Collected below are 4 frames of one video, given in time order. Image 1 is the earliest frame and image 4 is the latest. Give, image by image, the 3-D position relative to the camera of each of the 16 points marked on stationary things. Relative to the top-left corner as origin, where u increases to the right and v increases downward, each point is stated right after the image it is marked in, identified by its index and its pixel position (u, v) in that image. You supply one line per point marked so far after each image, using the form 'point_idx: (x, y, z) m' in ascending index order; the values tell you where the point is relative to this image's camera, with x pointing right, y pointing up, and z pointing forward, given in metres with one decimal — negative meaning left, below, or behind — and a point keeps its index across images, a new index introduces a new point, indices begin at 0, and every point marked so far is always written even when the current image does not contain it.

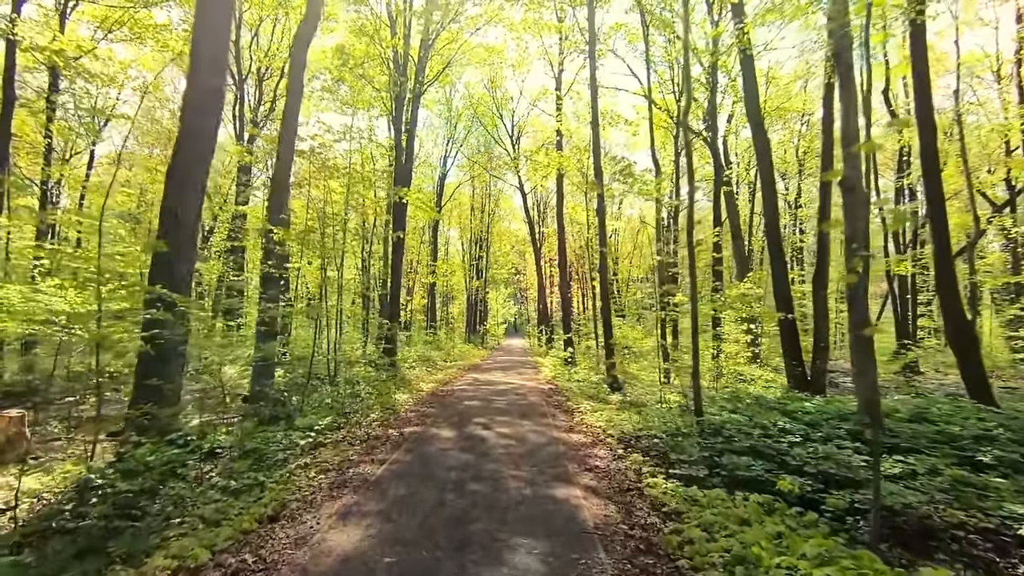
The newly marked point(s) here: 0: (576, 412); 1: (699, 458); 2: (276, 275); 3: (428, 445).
0: (+1.1, -2.0, +8.4) m
1: (+1.7, -1.5, +4.7) m
2: (-4.4, +0.2, +9.7) m
3: (-0.9, -1.8, +5.9) m
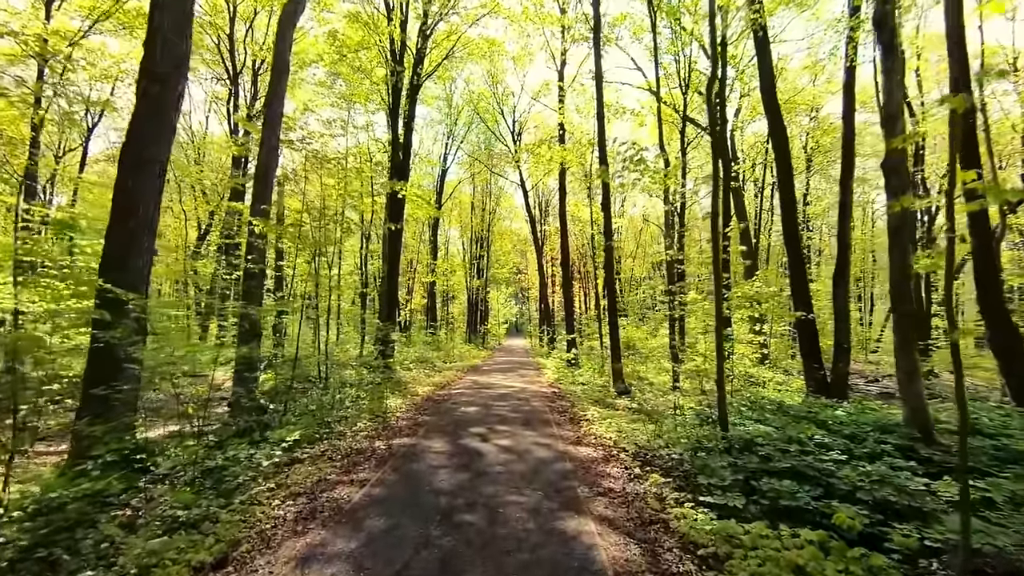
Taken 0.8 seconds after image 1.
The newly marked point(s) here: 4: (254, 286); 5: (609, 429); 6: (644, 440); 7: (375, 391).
0: (+1.1, -2.0, +7.7) m
1: (+1.7, -1.5, +4.0) m
2: (-4.4, +0.3, +9.0) m
3: (-0.9, -1.7, +5.2) m
4: (-4.4, 0.0, +9.0) m
5: (+1.3, -1.9, +6.8) m
6: (+1.5, -1.7, +5.9) m
7: (-2.9, -2.2, +11.1) m
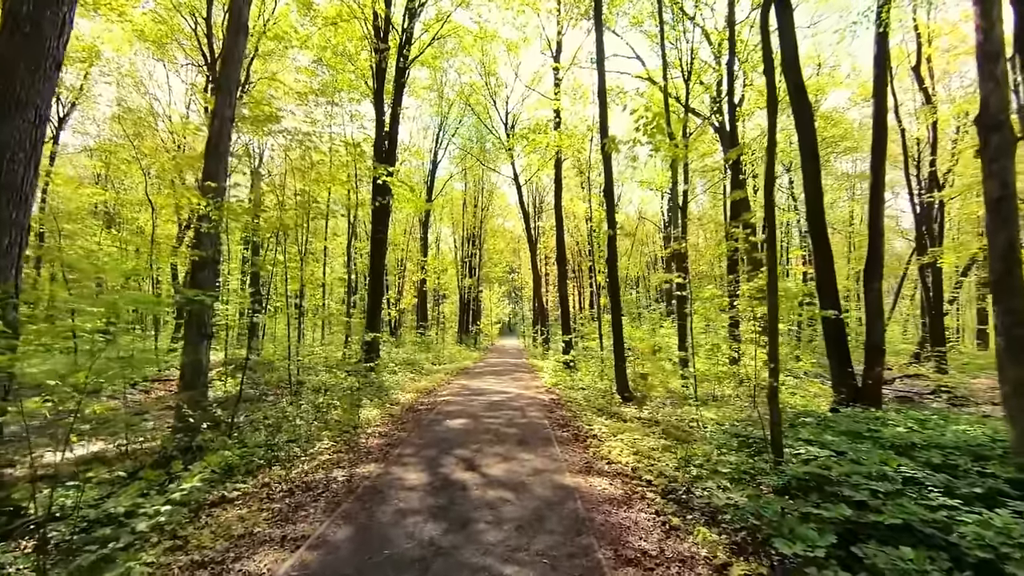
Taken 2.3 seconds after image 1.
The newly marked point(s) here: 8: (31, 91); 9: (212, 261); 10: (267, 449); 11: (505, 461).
0: (+1.0, -1.9, +6.5) m
1: (+1.7, -1.4, +2.8) m
2: (-4.5, +0.4, +7.7) m
3: (-1.0, -1.6, +3.9) m
4: (-4.6, +0.1, +7.7) m
5: (+1.2, -1.8, +5.6) m
6: (+1.4, -1.6, +4.7) m
7: (-3.1, -2.1, +9.8) m
8: (-3.5, +1.5, +3.8) m
9: (-4.5, +0.4, +7.8) m
10: (-2.6, -1.7, +5.5) m
11: (-0.1, -1.7, +5.2) m
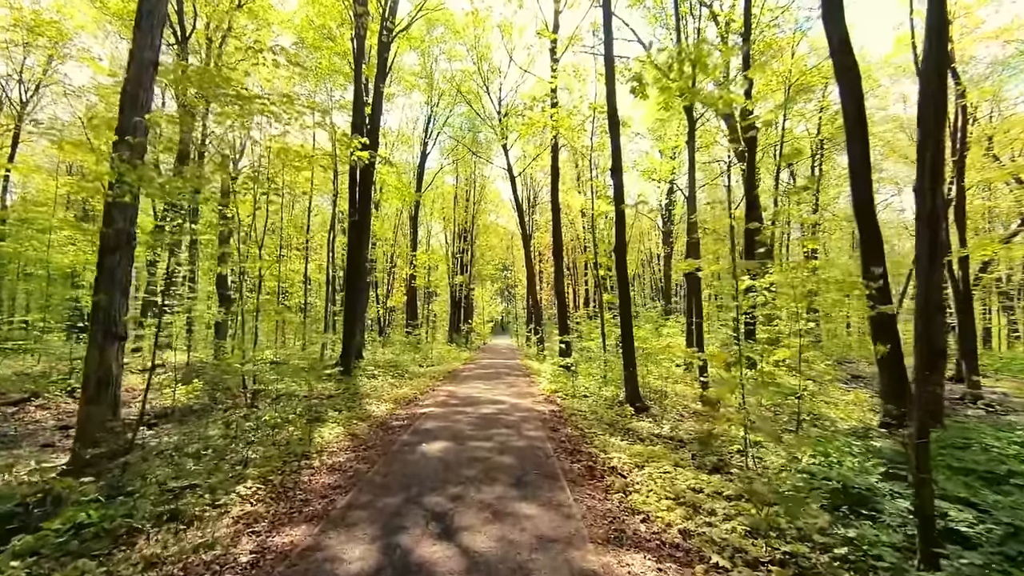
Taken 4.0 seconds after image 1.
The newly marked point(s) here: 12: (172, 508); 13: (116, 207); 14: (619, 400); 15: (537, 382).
0: (+0.9, -1.7, +5.0) m
1: (+1.7, -1.3, +1.2) m
2: (-4.5, +0.5, +6.1) m
3: (-1.0, -1.5, +2.4) m
4: (-4.6, +0.3, +6.1) m
5: (+1.2, -1.6, +4.1) m
6: (+1.4, -1.5, +3.1) m
7: (-3.2, -2.0, +8.3) m
8: (-3.6, +1.6, +2.2) m
9: (-4.6, +0.5, +6.1) m
10: (-2.6, -1.6, +3.9) m
11: (-0.1, -1.6, +3.6) m
12: (-2.4, -1.6, +3.7) m
13: (-4.6, +1.0, +6.0) m
14: (+2.1, -2.2, +10.1) m
15: (+0.7, -2.6, +14.4) m
